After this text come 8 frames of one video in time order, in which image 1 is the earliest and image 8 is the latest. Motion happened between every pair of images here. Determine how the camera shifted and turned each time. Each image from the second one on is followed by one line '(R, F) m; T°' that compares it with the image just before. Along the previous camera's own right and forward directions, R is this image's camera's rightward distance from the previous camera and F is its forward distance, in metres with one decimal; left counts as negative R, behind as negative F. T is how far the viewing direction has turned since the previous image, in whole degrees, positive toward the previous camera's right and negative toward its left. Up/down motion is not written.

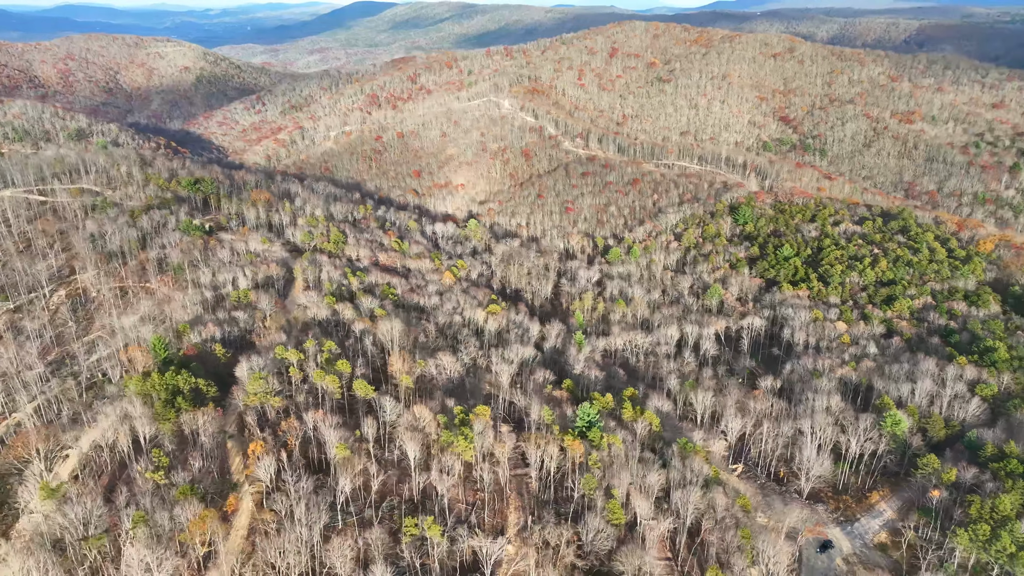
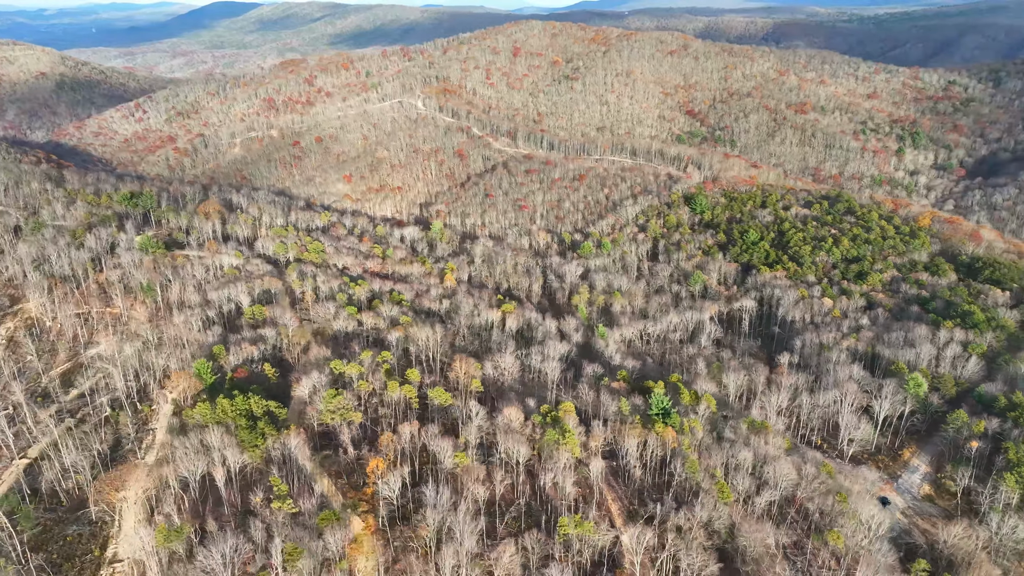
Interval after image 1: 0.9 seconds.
(-12.2, +0.8) m; +9°
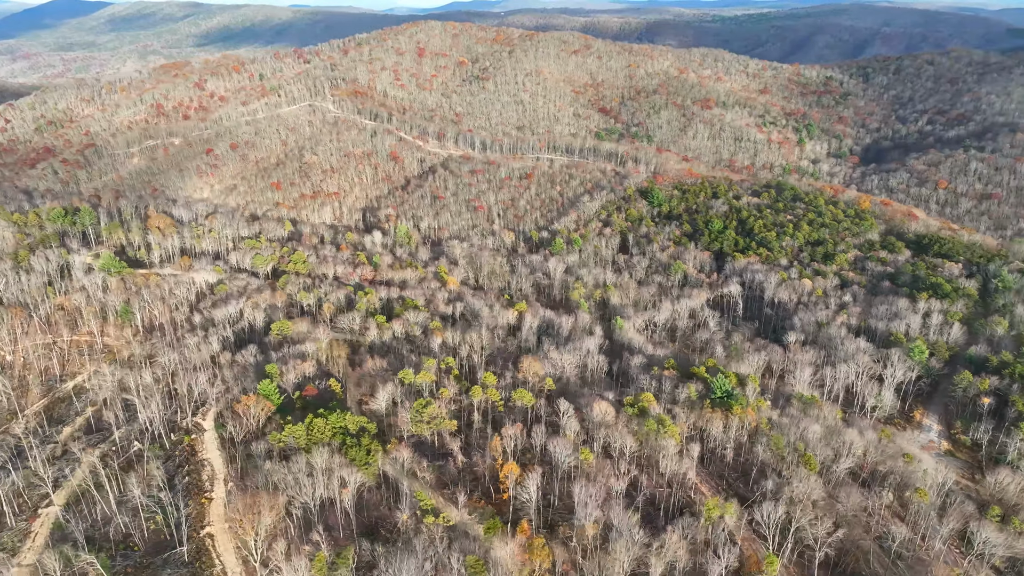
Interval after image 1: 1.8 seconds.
(-12.3, +0.8) m; +9°
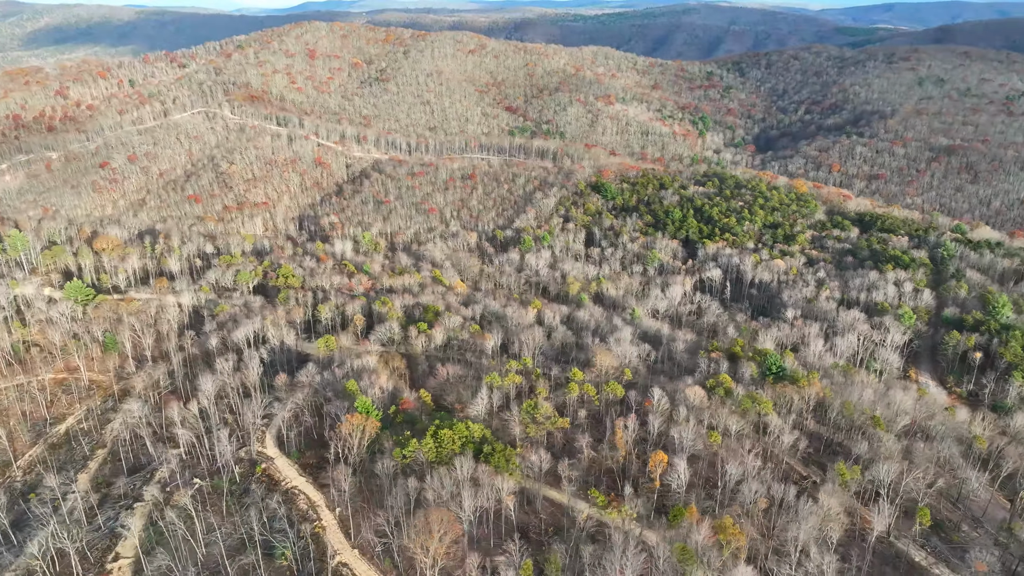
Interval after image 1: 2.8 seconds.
(-13.7, +1.0) m; +10°
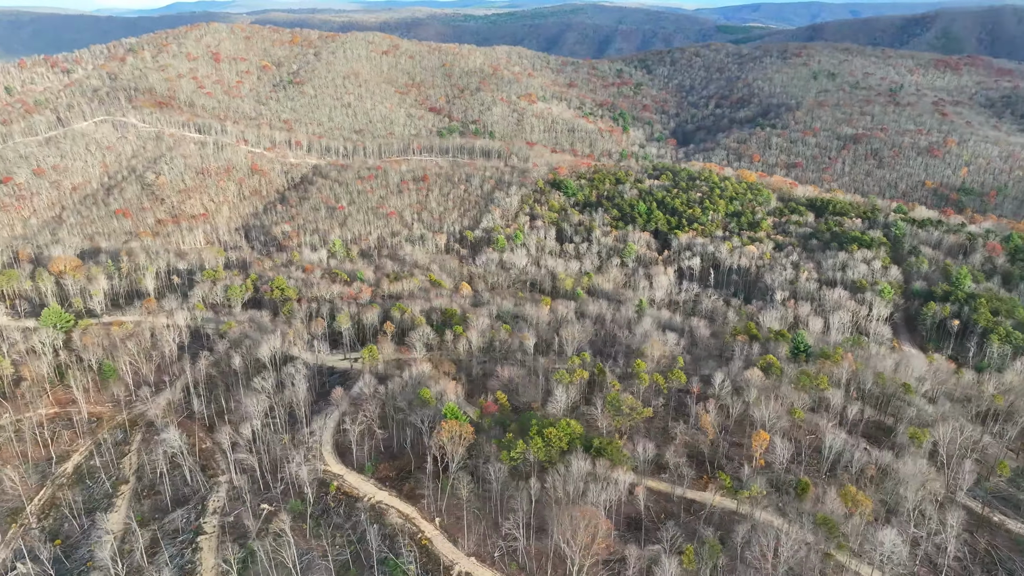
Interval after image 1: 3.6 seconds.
(-11.0, +0.6) m; +8°
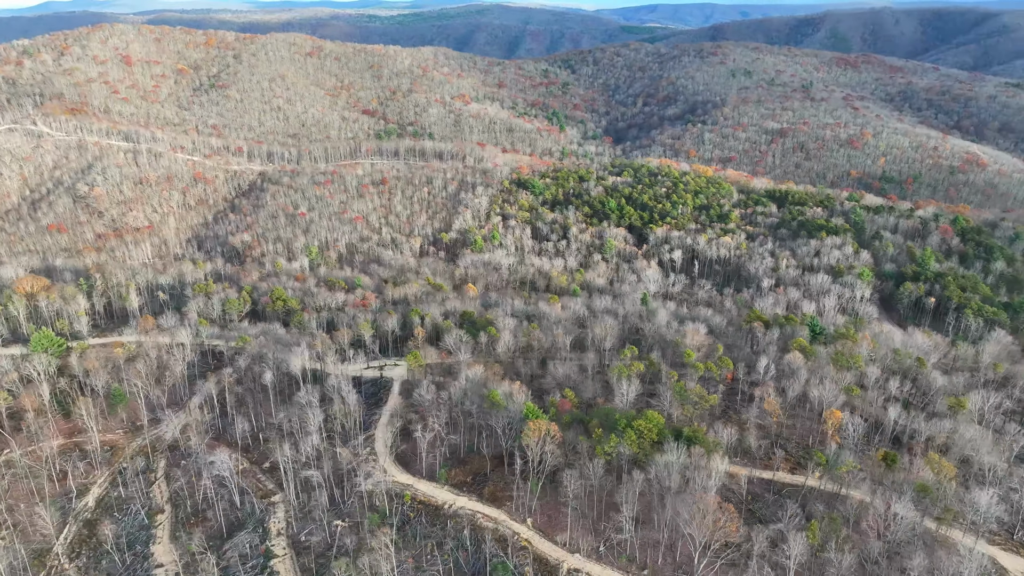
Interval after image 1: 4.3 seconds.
(-9.7, +0.4) m; +7°
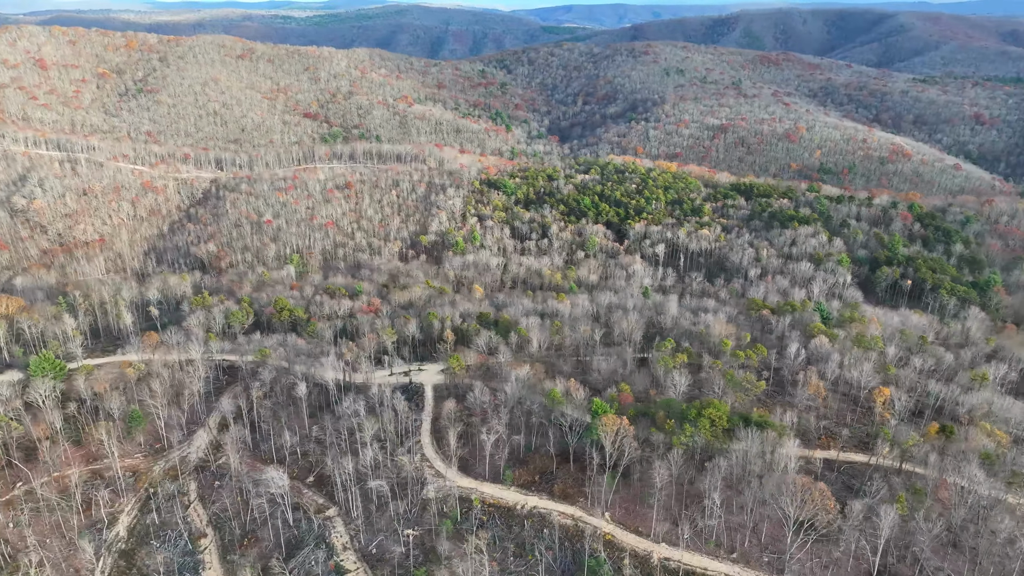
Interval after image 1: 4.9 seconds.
(-8.3, +0.3) m; +6°
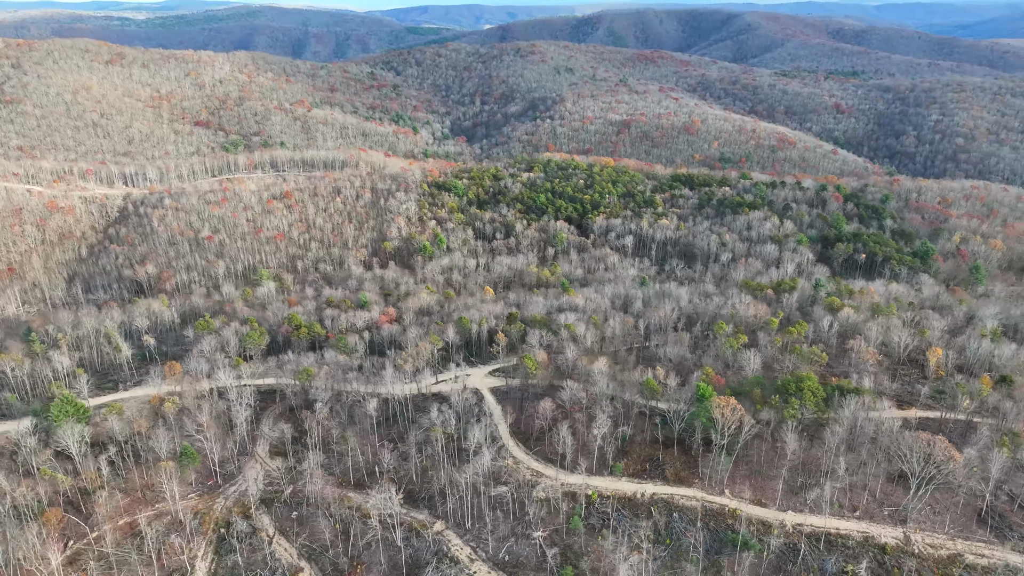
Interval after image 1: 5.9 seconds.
(-14.3, +1.1) m; +10°
